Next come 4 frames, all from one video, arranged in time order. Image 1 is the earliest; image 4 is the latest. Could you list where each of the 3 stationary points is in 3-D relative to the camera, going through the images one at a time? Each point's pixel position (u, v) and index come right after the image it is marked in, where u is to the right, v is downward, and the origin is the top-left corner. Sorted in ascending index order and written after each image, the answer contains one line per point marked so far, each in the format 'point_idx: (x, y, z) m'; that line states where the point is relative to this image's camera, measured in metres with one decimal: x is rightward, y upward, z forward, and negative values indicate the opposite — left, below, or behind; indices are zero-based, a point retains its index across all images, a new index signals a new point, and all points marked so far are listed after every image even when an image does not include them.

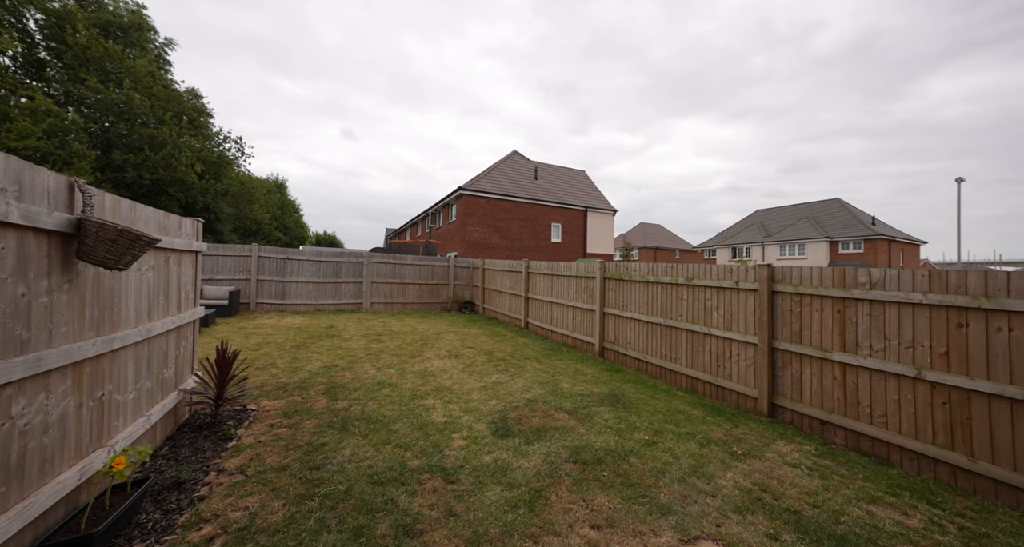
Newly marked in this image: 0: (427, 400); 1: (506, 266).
0: (-1.1, -1.6, +4.8) m
1: (-0.2, +0.2, +9.8) m
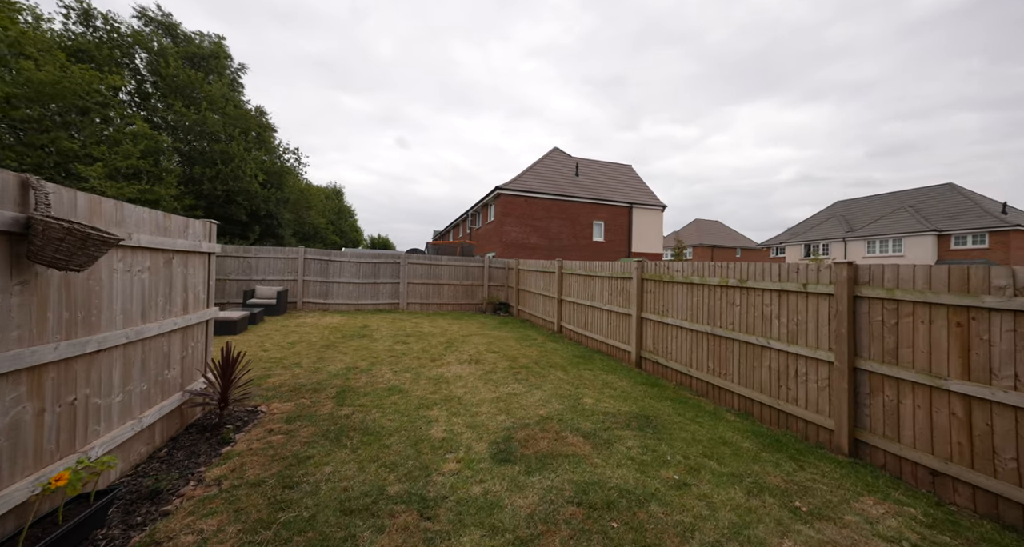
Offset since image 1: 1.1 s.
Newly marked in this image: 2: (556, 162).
0: (-0.9, -1.5, +4.3) m
1: (+0.6, +0.2, +9.2) m
2: (+2.0, +5.1, +17.7) m
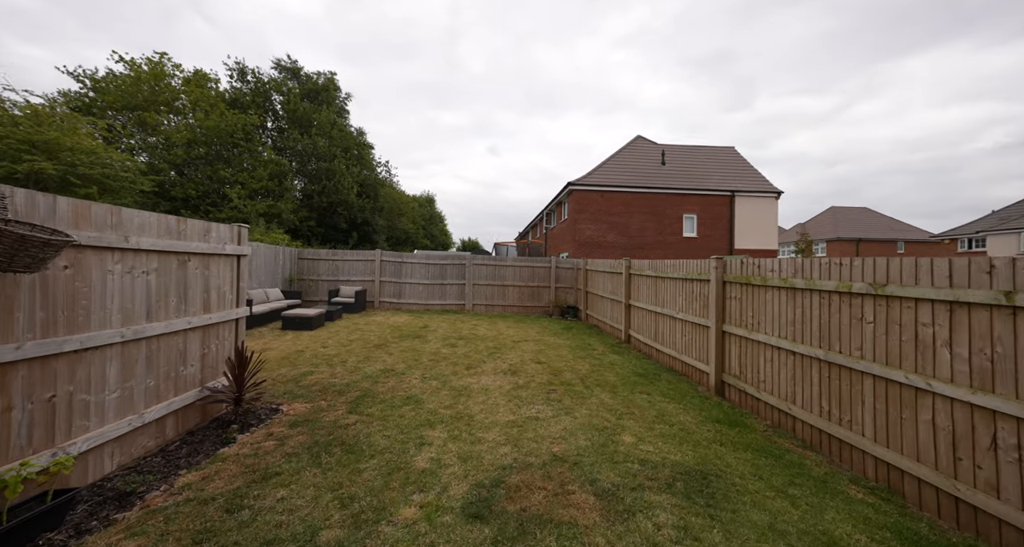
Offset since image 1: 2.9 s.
0: (-0.8, -1.5, +3.7) m
1: (+2.0, +0.2, +8.0) m
2: (+5.5, +5.0, +15.9) m
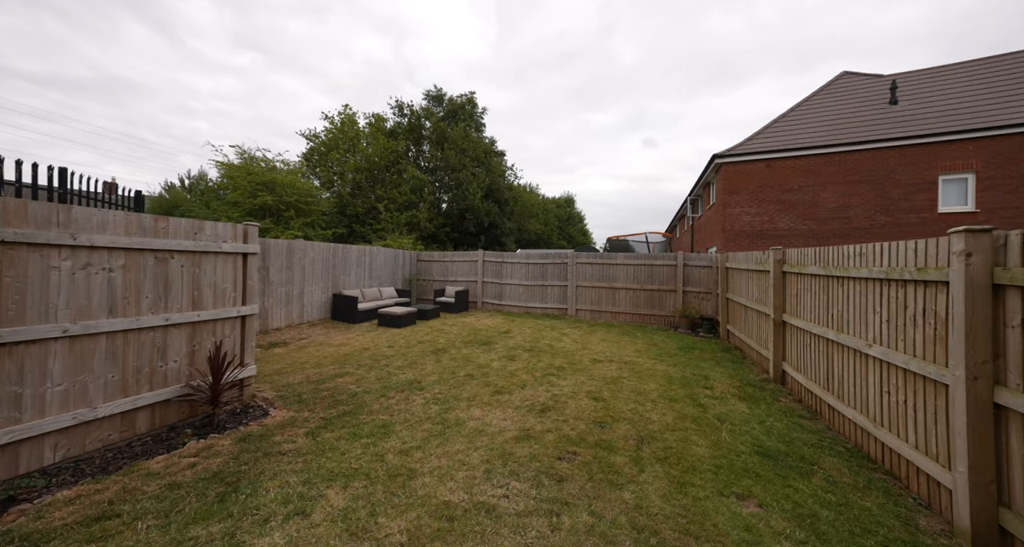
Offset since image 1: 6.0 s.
0: (-1.1, -1.3, +2.4) m
1: (+3.3, +0.2, +5.2) m
2: (+9.8, +4.8, +11.0) m
